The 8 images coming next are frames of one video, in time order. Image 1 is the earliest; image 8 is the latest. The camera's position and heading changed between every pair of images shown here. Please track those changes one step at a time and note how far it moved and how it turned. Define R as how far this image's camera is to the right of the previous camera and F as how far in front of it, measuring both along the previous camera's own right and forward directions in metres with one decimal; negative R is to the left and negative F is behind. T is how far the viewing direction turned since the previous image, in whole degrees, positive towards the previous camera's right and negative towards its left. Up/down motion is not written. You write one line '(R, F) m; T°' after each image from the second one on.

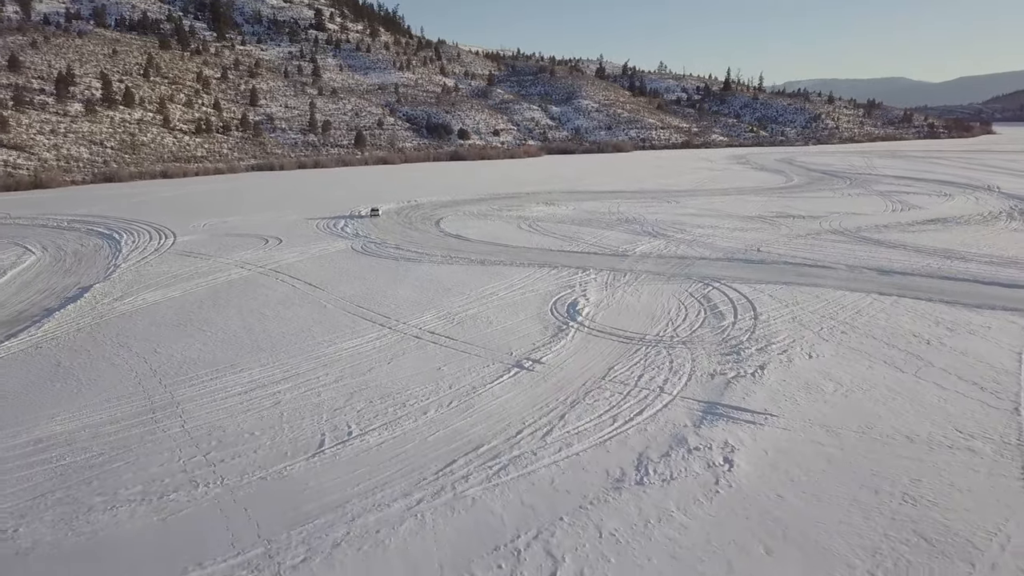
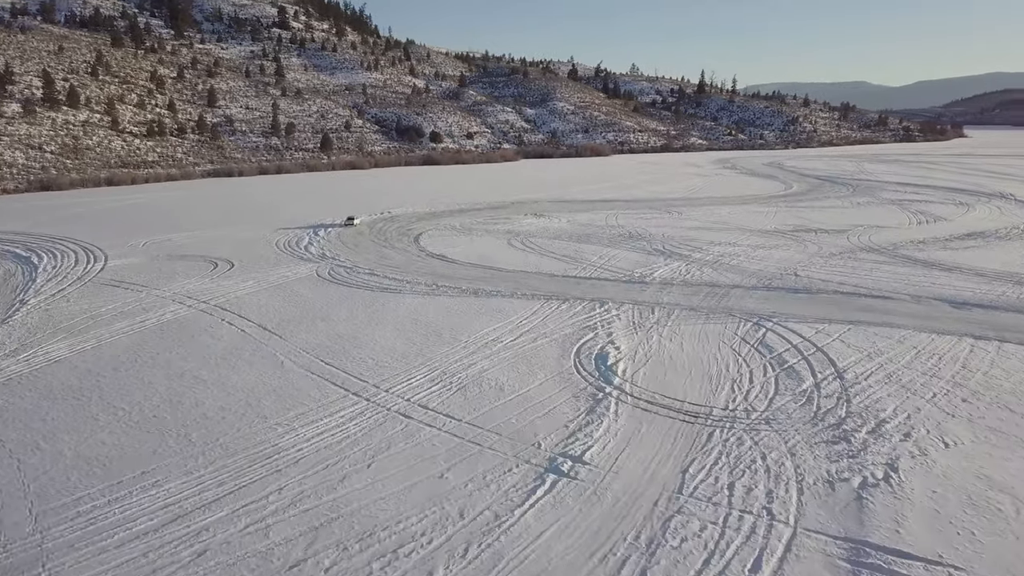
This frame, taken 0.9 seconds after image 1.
(-0.5, +2.6) m; +2°
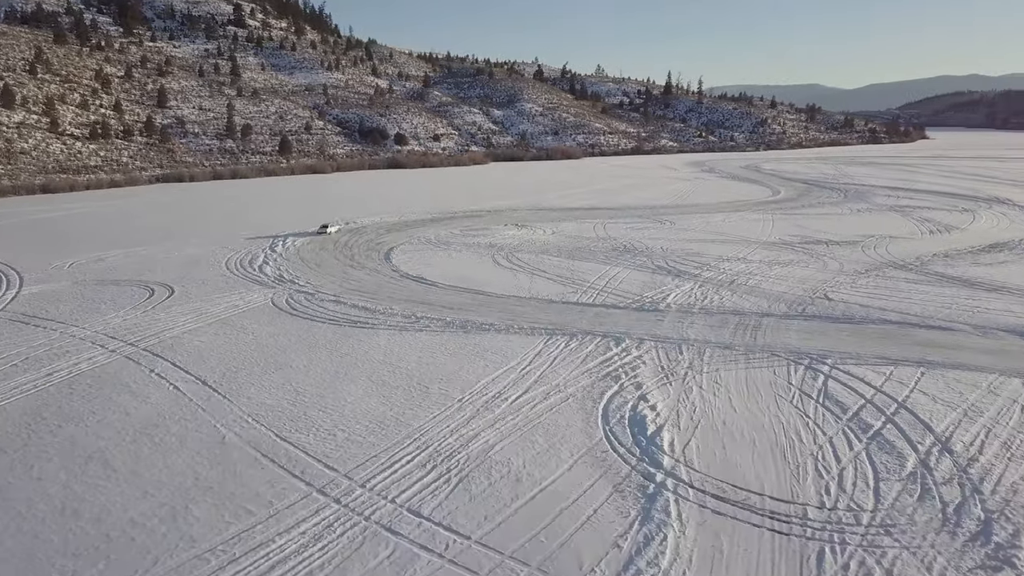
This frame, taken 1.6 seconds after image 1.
(-0.4, +2.1) m; +3°
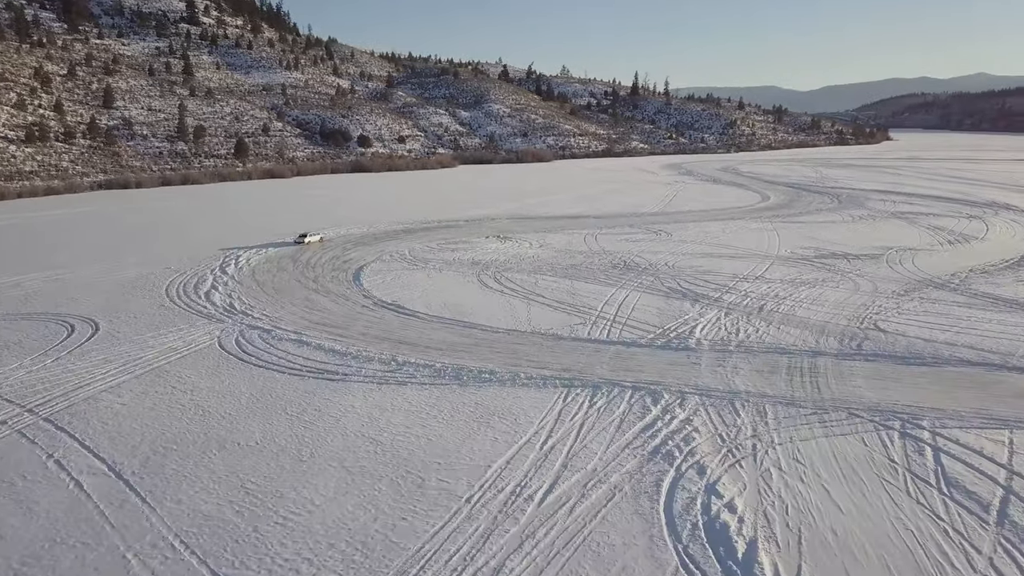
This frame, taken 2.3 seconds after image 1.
(-0.5, +2.1) m; +3°
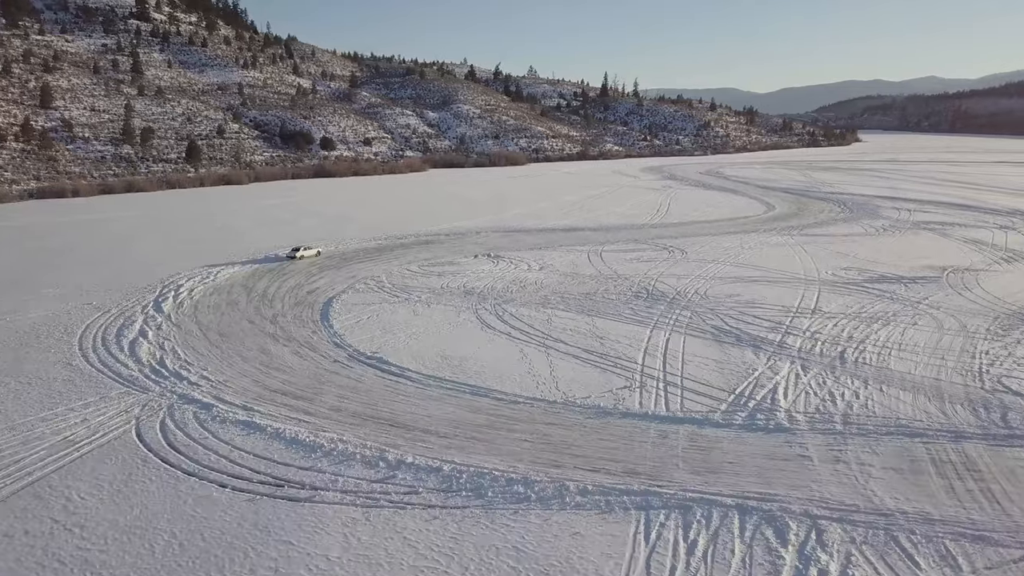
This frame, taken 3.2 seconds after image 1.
(-0.6, +2.7) m; +3°
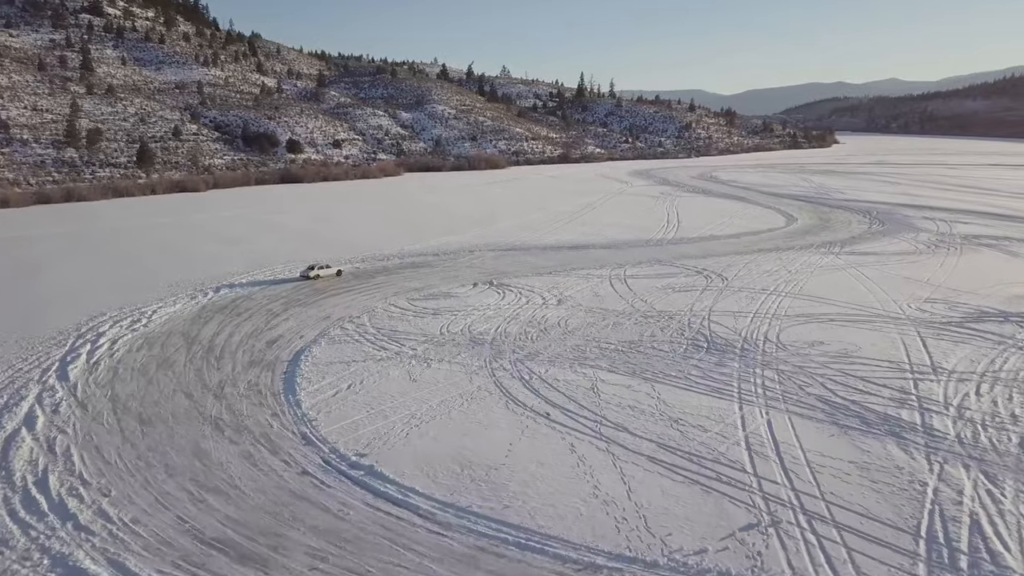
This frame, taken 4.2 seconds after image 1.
(-0.7, +3.0) m; +2°
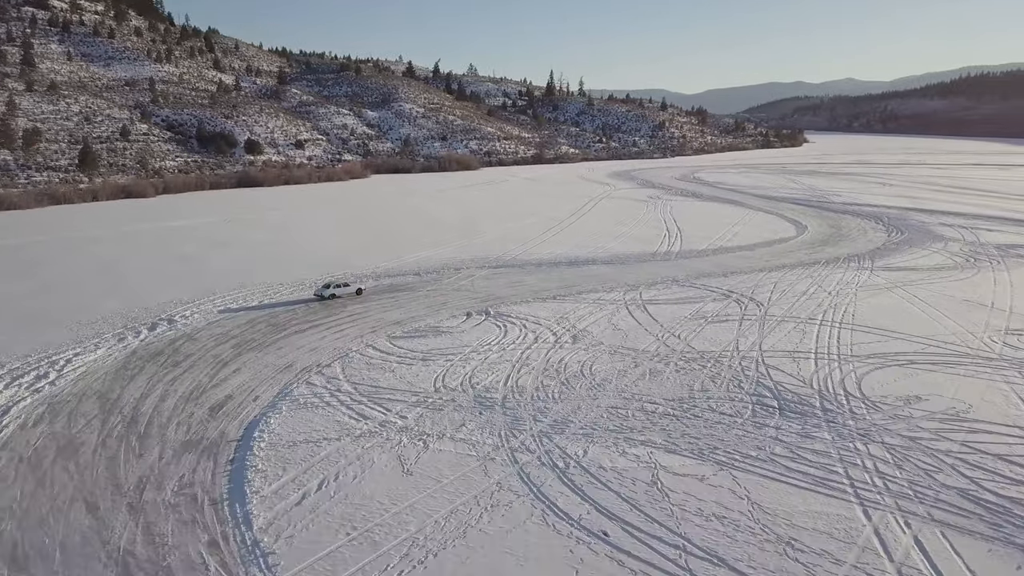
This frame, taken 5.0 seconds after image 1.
(-0.5, +2.3) m; +2°
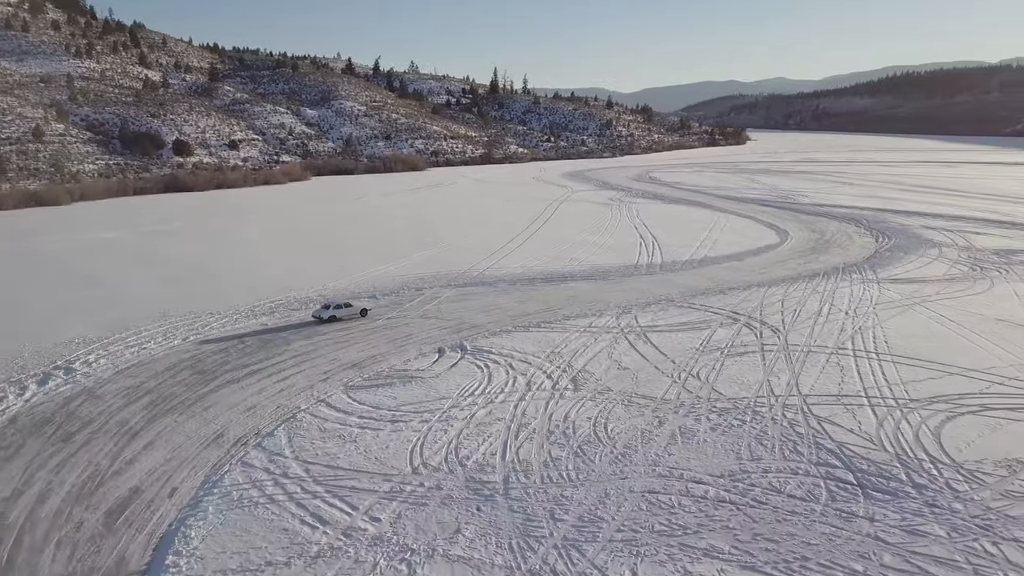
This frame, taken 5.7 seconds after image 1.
(-0.5, +2.0) m; +4°
